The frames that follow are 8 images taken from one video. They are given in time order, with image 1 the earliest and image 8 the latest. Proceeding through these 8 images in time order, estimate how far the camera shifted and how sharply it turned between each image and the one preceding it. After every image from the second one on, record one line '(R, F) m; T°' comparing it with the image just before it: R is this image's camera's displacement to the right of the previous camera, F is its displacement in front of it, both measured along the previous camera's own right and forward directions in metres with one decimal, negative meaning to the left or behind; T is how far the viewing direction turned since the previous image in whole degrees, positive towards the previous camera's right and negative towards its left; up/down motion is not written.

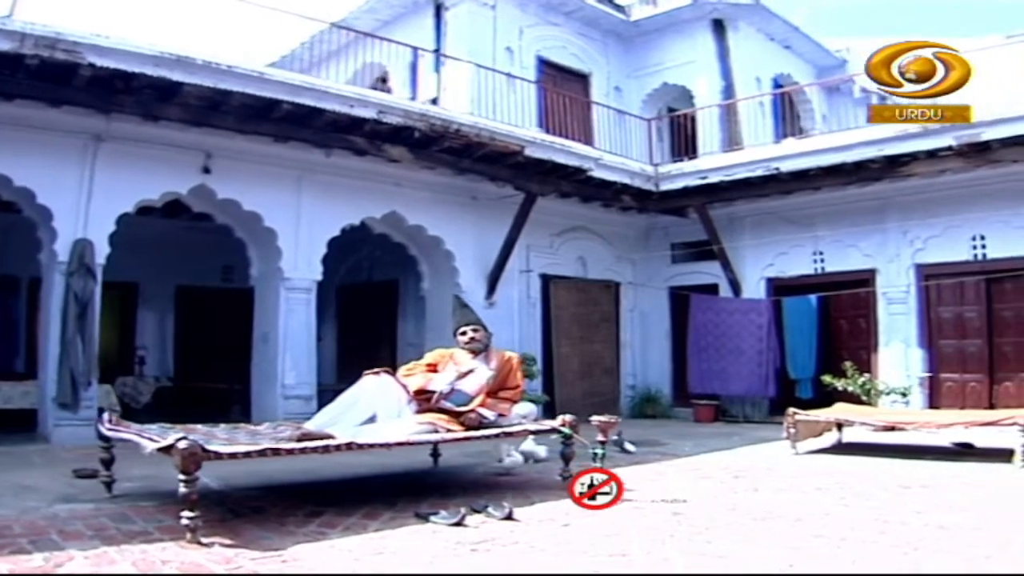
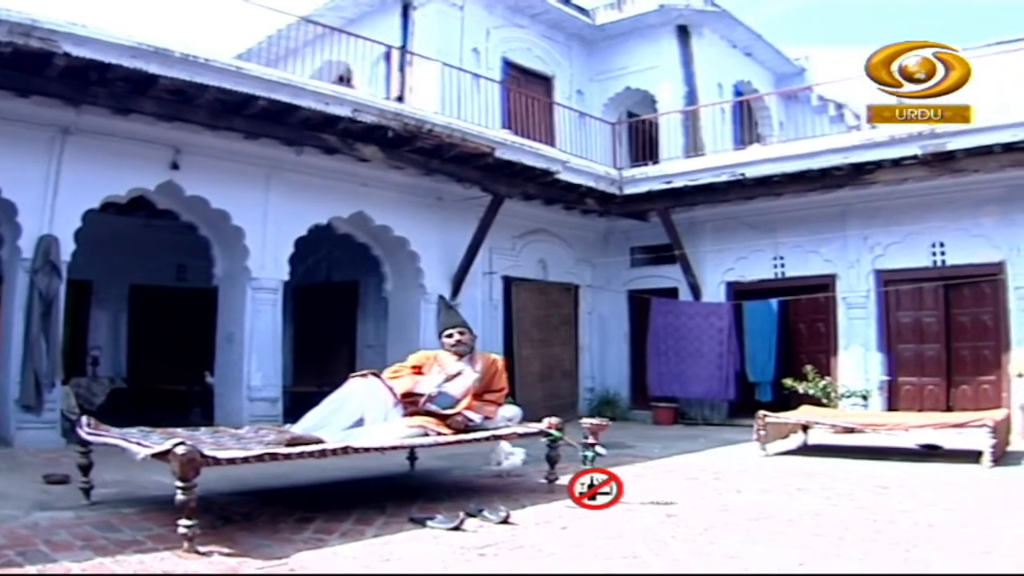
(-0.3, +0.1) m; +4°
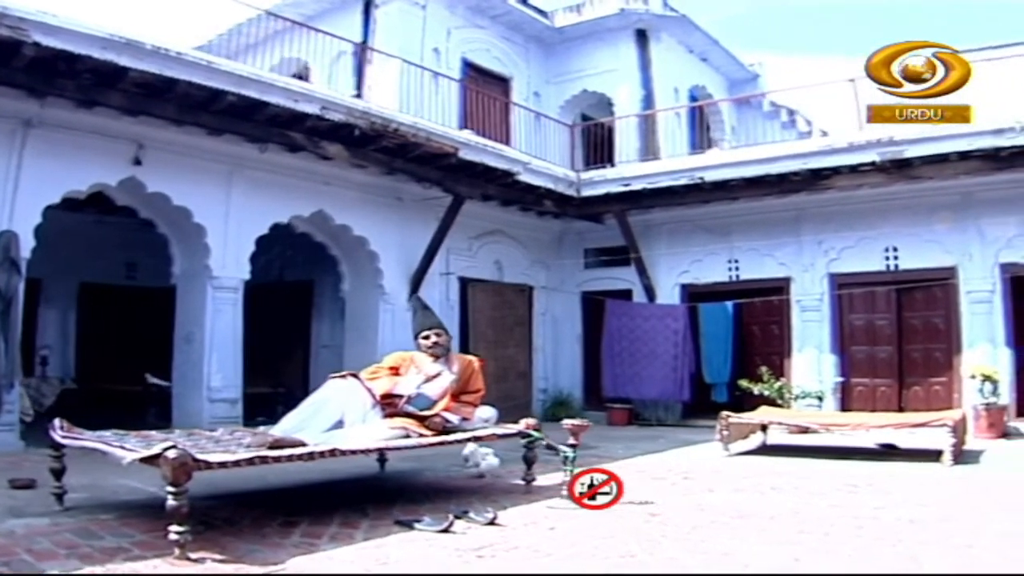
(-0.2, 0.0) m; +4°
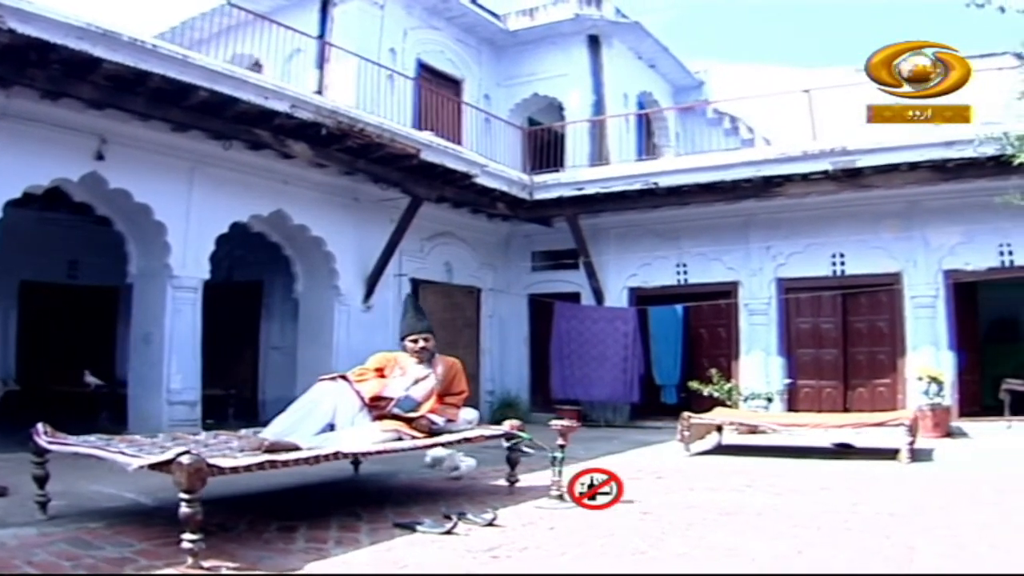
(-0.4, 0.0) m; +5°
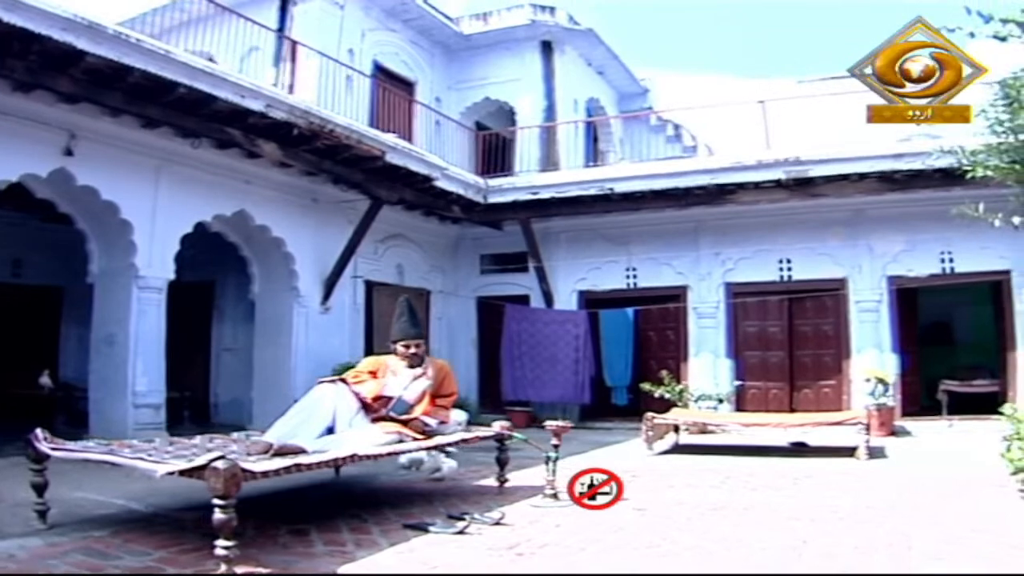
(-0.4, -0.1) m; +5°
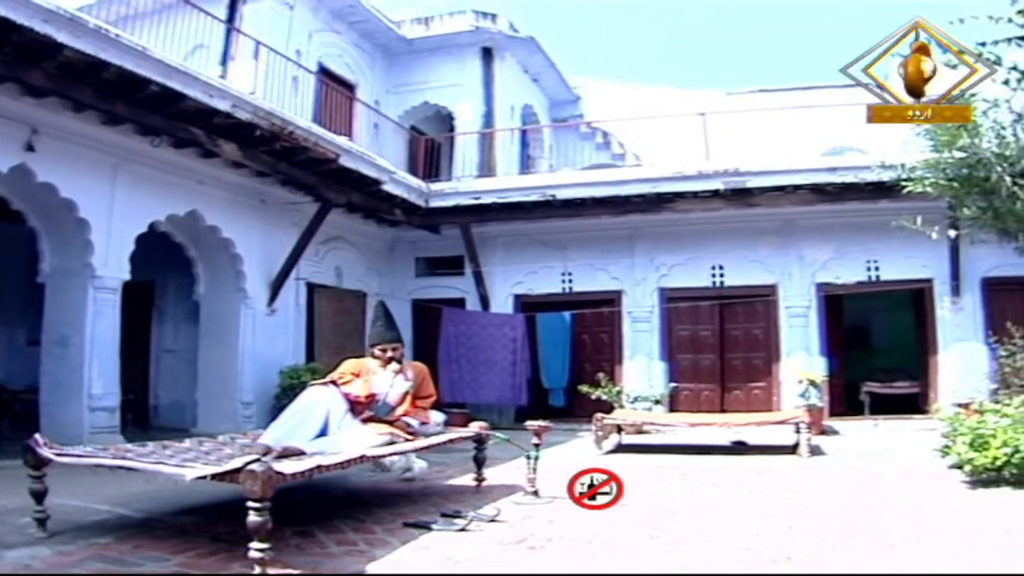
(-0.5, -0.2) m; +6°
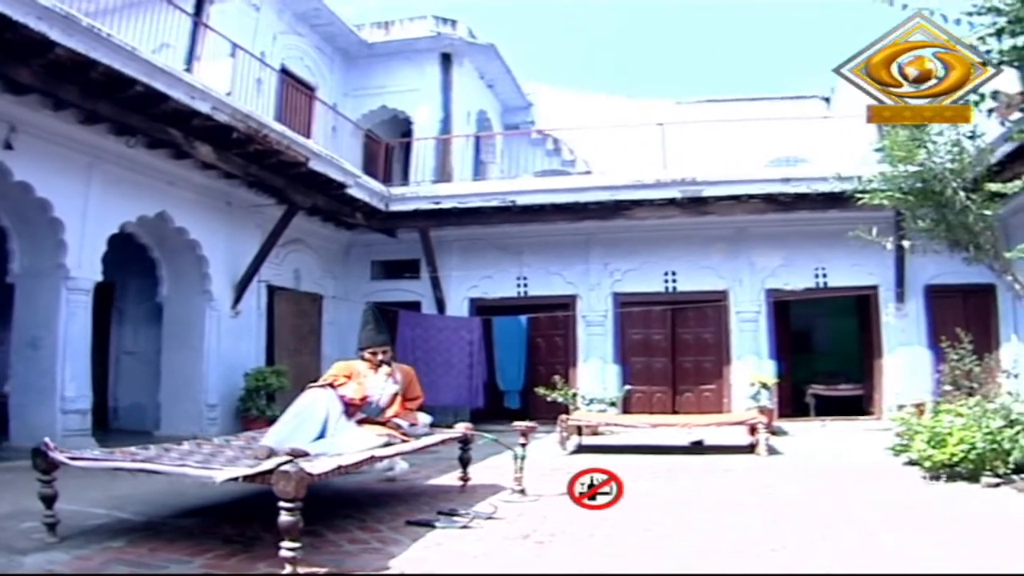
(-0.4, -0.2) m; +4°
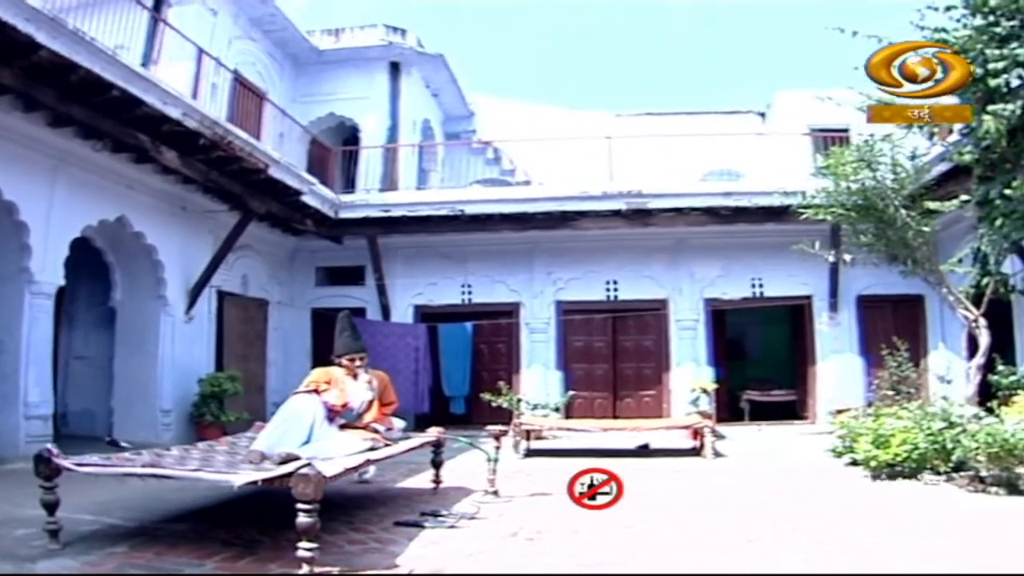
(-0.4, -0.3) m; +5°
